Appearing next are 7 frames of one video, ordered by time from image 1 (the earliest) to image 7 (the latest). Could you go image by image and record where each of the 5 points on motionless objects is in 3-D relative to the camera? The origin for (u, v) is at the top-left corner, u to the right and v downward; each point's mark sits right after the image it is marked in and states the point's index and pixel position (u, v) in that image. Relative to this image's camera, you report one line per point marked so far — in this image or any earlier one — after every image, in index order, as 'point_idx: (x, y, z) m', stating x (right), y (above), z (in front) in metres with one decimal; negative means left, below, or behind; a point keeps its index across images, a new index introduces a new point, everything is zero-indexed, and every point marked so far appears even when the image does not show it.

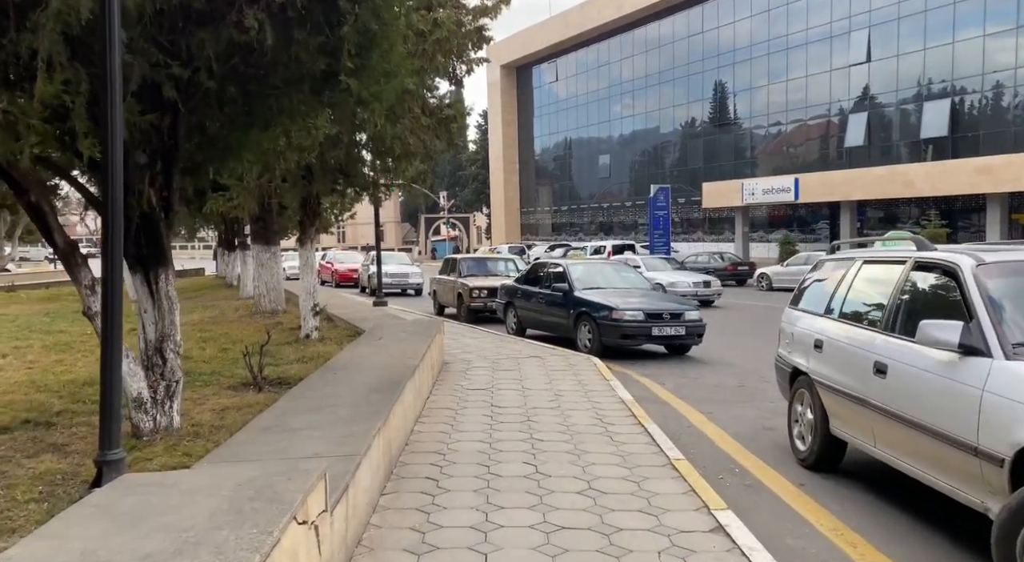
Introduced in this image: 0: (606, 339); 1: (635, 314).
0: (+1.6, -1.0, +13.2) m
1: (+2.0, -0.6, +13.0) m
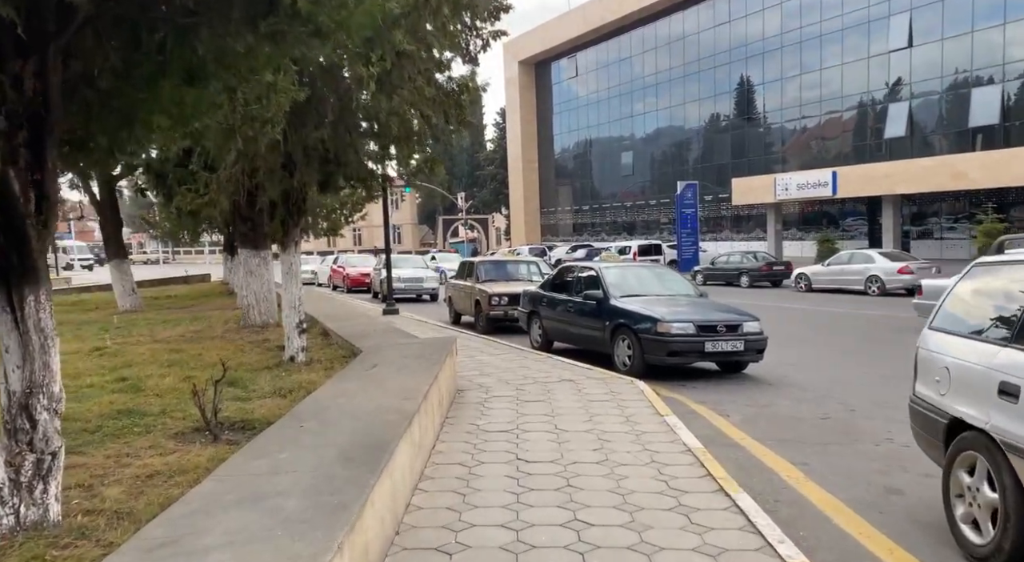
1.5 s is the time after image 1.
0: (+2.0, -1.1, +11.2) m
1: (+2.4, -0.7, +10.9) m
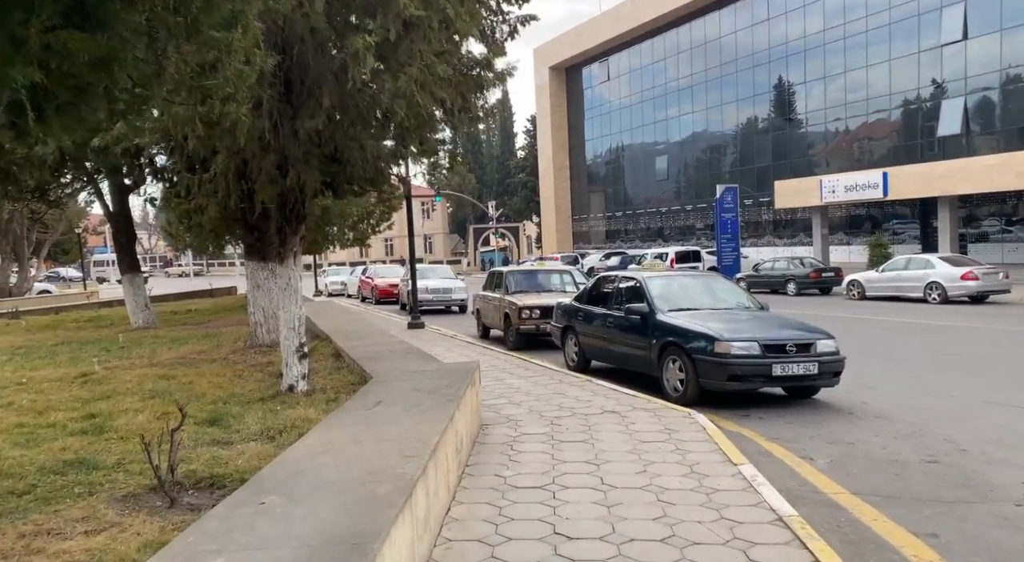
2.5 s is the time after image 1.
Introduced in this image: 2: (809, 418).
0: (+2.4, -1.2, +9.6) m
1: (+2.8, -0.8, +9.4) m
2: (+3.4, -1.6, +9.0) m
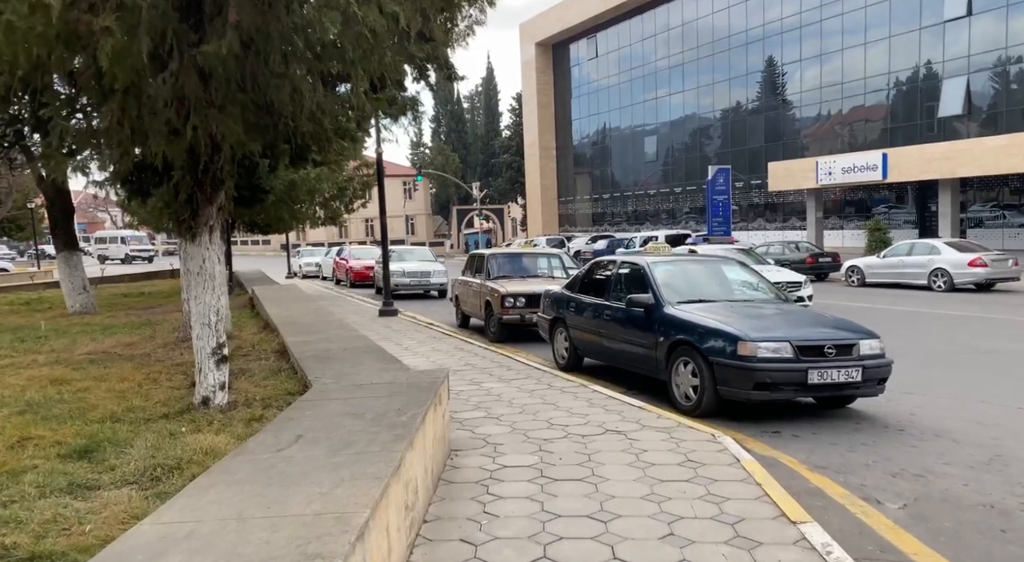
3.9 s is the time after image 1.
0: (+2.2, -1.1, +7.9) m
1: (+2.6, -0.7, +7.7) m
2: (+3.2, -1.5, +7.3) m
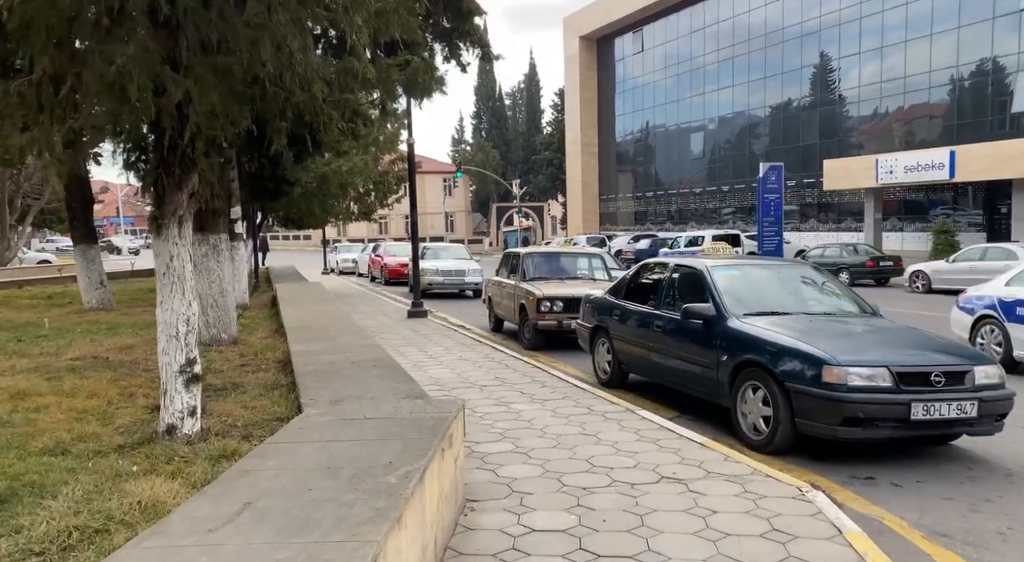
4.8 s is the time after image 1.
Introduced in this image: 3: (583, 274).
0: (+2.5, -1.2, +6.5) m
1: (+2.9, -0.8, +6.3) m
2: (+3.5, -1.6, +5.9) m
3: (+1.3, +0.1, +14.3) m
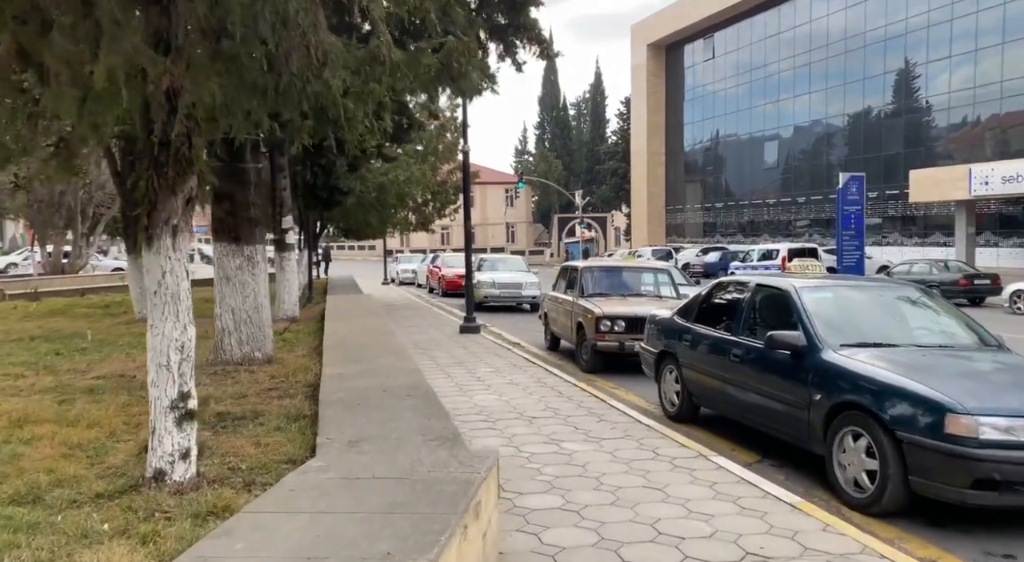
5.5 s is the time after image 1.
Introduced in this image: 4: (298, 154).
0: (+2.8, -1.4, +5.3) m
1: (+3.2, -1.0, +5.0) m
2: (+3.8, -1.8, +4.6) m
3: (+2.3, -0.2, +13.2) m
4: (-4.2, +2.5, +15.4) m
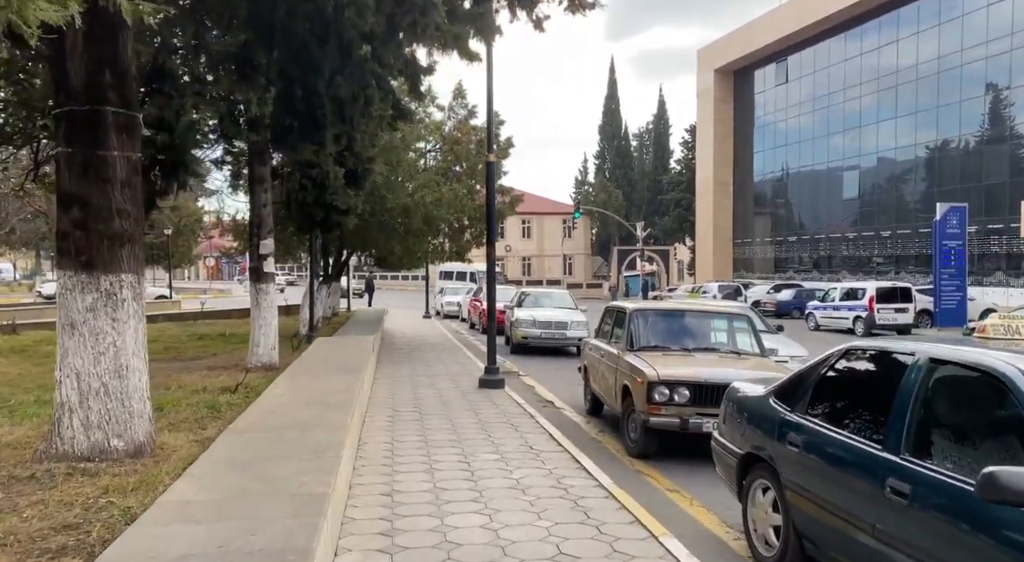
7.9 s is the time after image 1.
0: (+2.5, -1.7, +1.7) m
1: (+2.9, -1.3, +1.4) m
2: (+3.4, -2.1, +0.9) m
3: (+2.6, -0.8, +9.6) m
4: (-3.7, +1.9, +12.4) m
